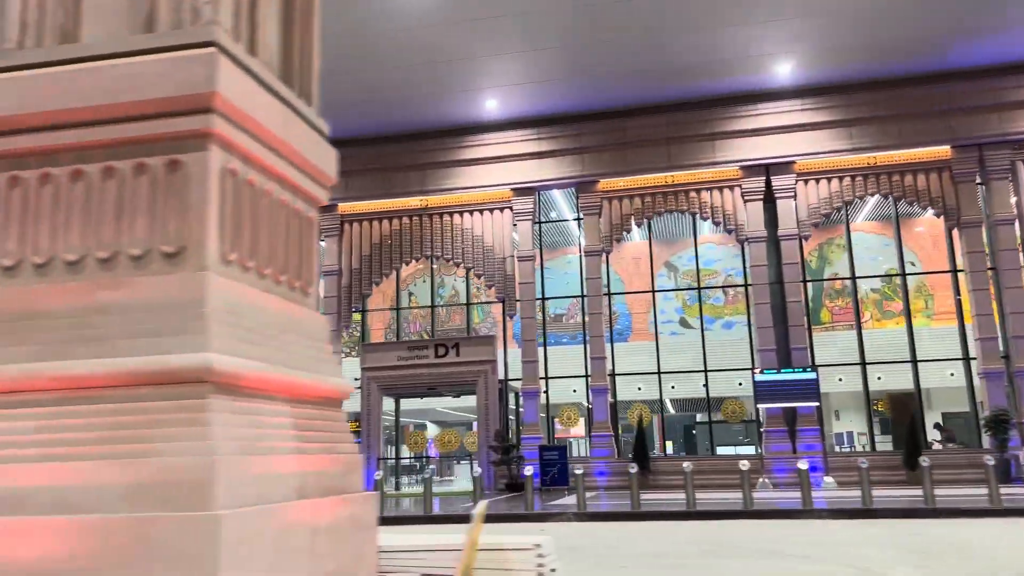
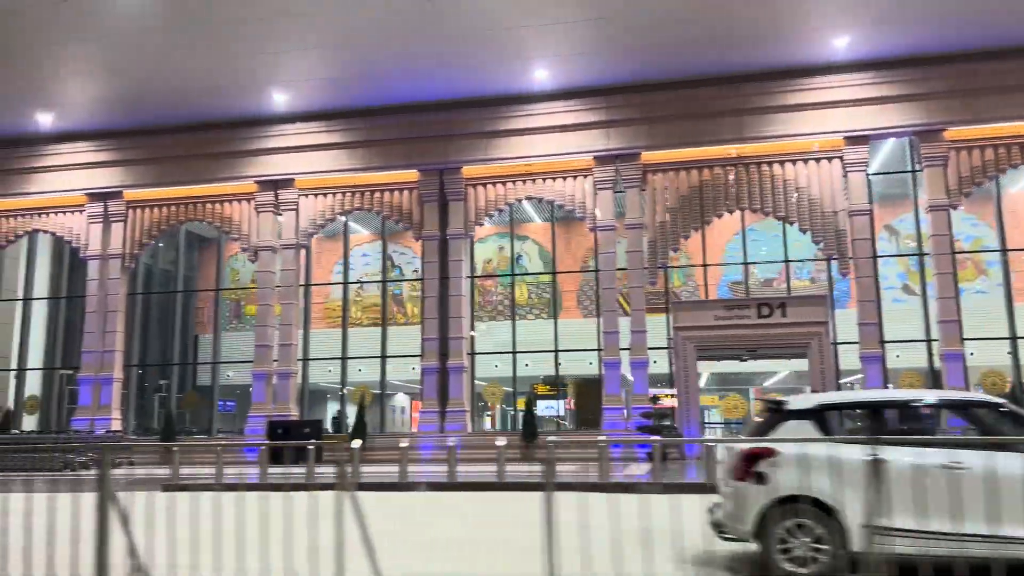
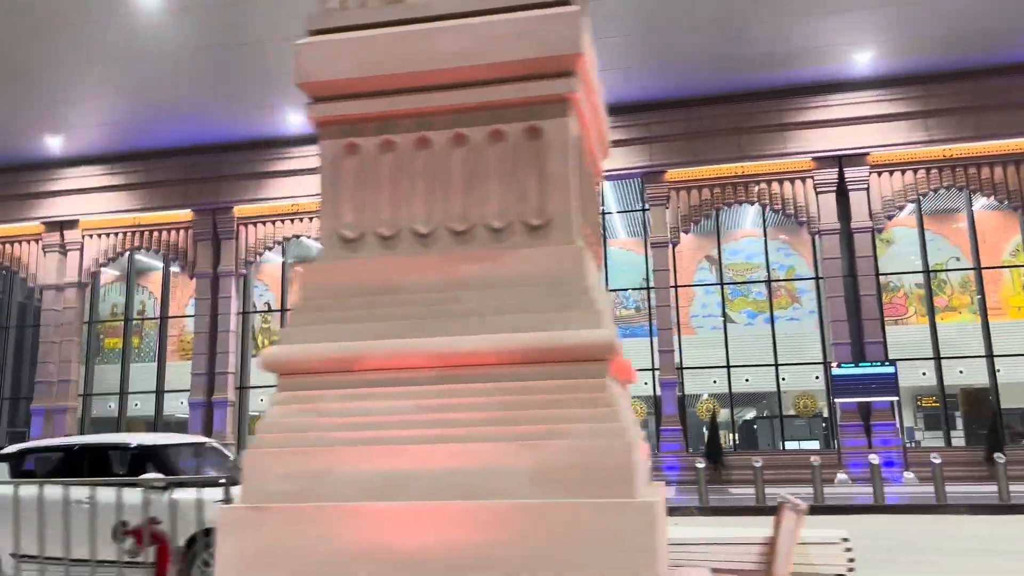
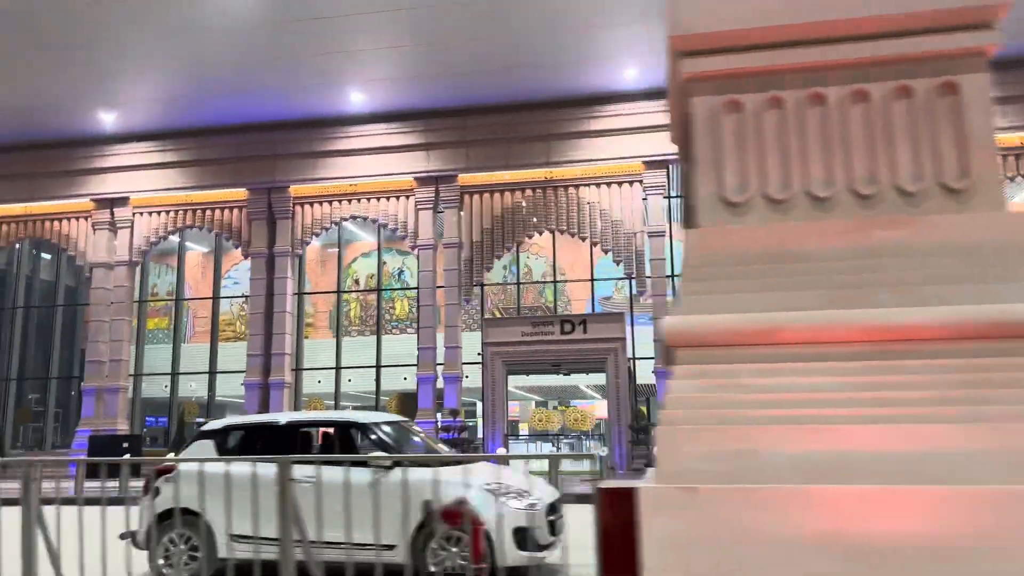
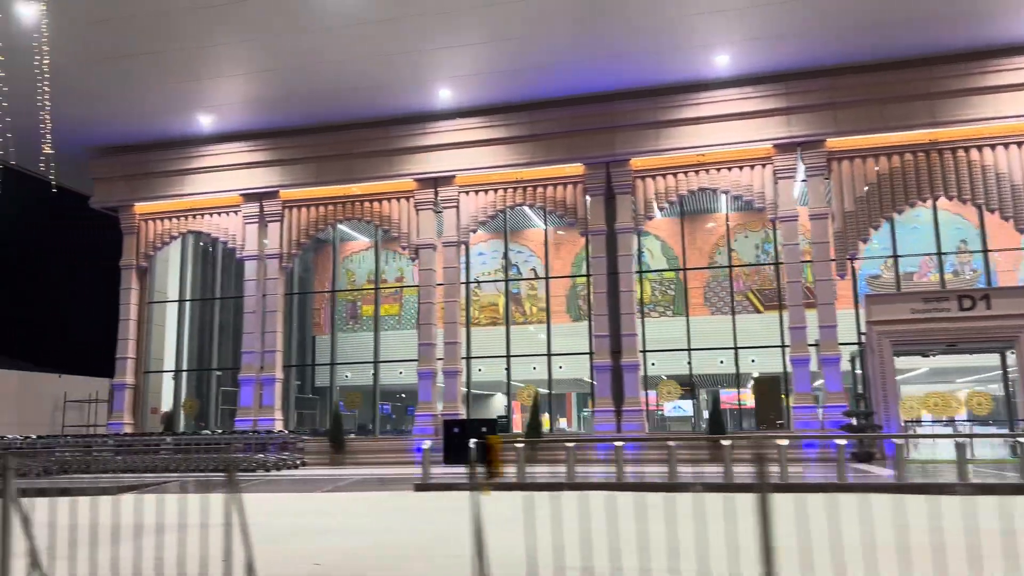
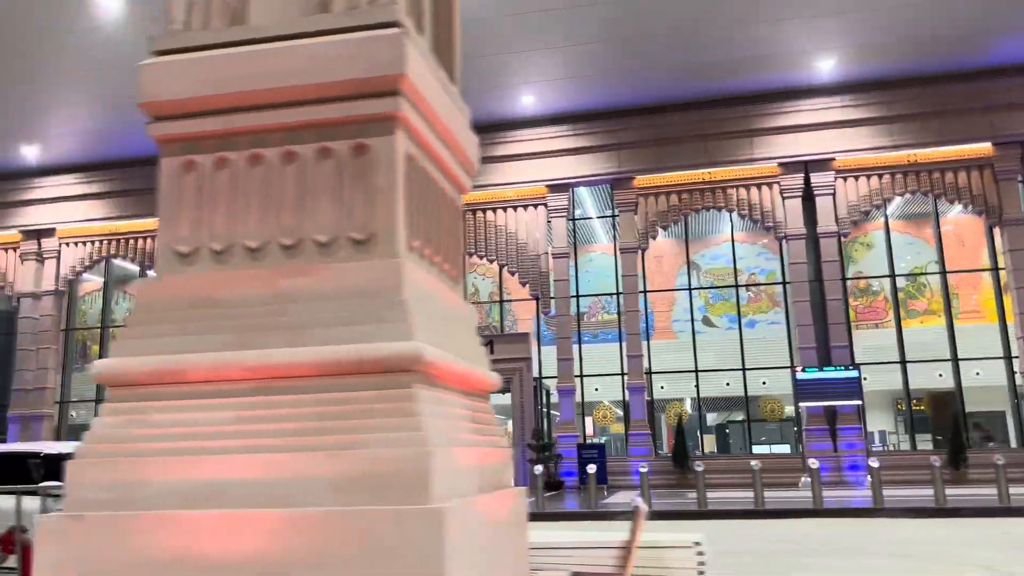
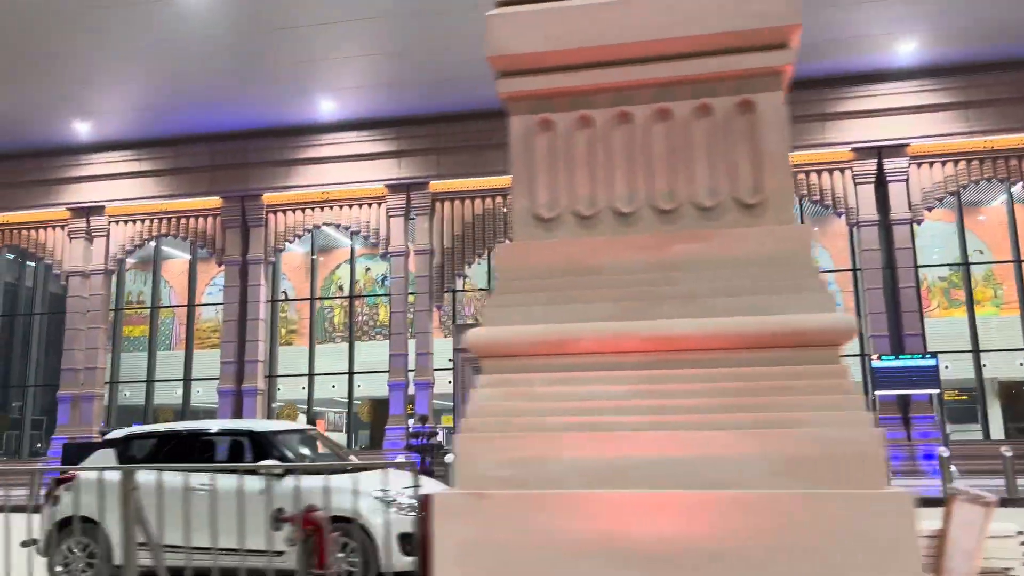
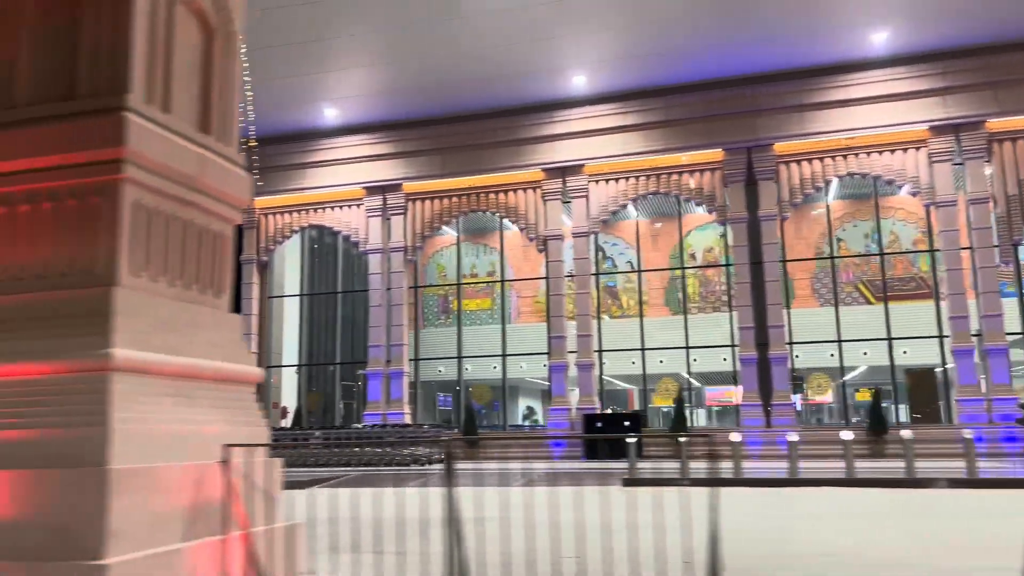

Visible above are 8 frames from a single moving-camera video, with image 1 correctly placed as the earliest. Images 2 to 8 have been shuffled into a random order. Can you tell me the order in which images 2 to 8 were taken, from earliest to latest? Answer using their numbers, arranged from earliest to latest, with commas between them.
6, 3, 7, 4, 2, 5, 8
